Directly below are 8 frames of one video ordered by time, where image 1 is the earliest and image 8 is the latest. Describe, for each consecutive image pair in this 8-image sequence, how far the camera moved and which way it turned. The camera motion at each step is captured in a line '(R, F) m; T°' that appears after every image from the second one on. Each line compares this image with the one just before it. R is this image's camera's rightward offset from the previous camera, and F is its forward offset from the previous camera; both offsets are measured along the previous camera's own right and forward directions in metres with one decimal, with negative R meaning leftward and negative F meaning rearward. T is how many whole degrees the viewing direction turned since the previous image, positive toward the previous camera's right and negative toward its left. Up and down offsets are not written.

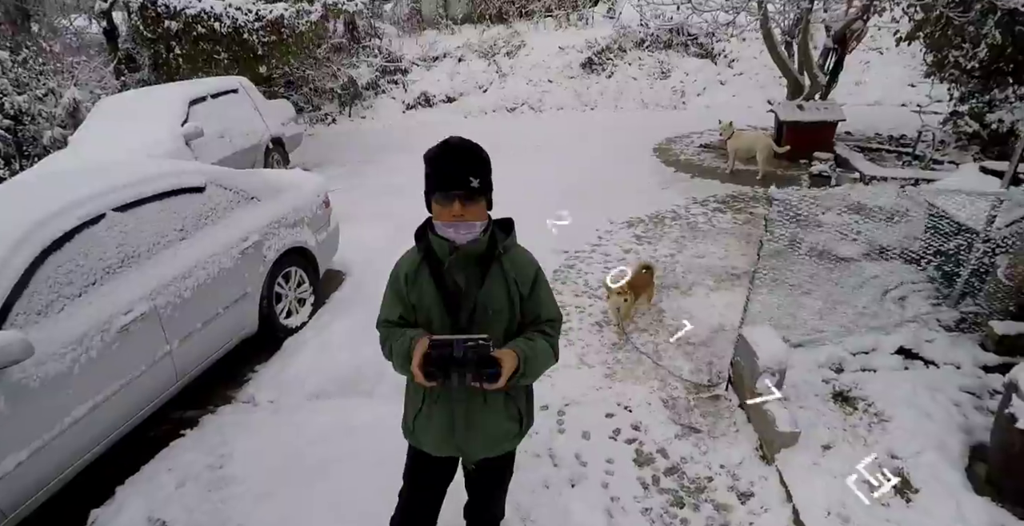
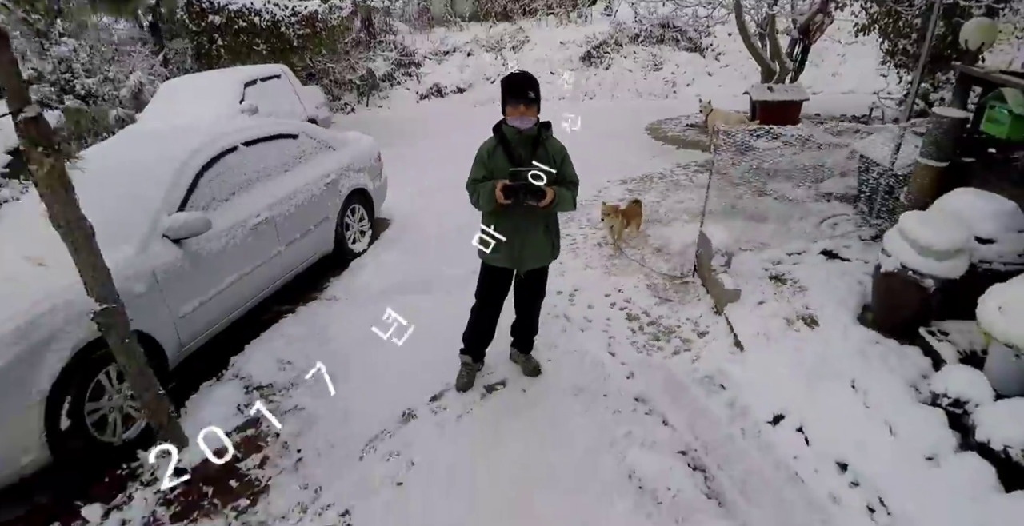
(-0.1, -0.6) m; 0°
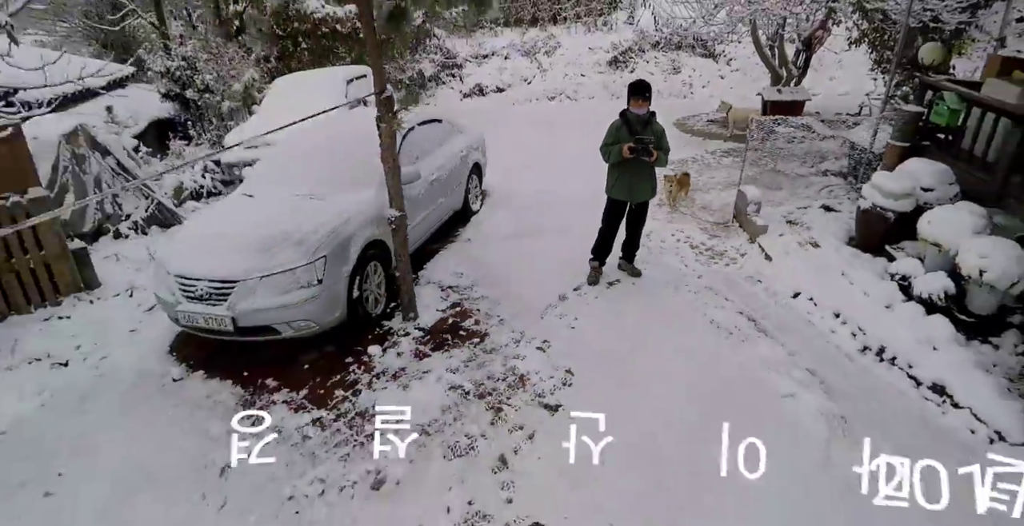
(-0.6, -1.0) m; 0°
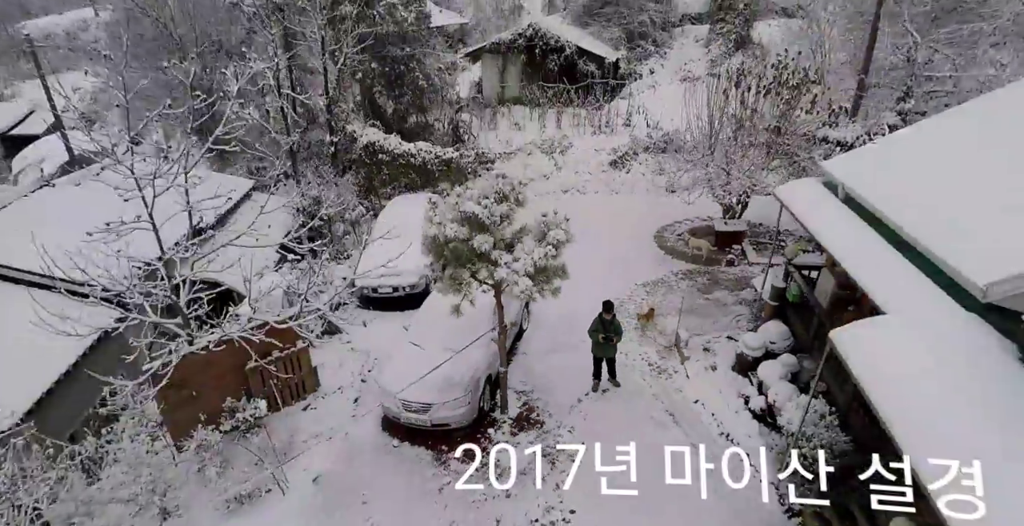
(-0.4, -2.8) m; -1°
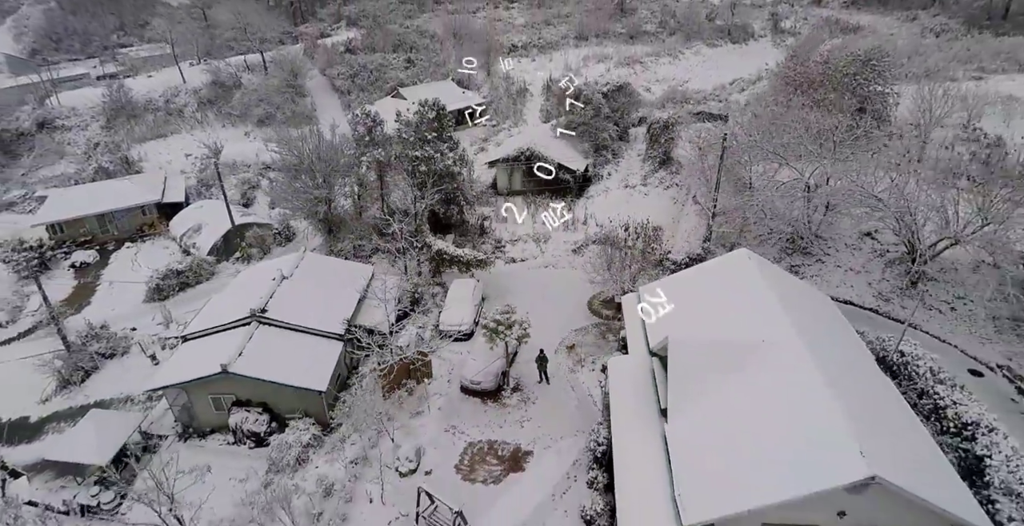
(+0.2, -8.8) m; -1°
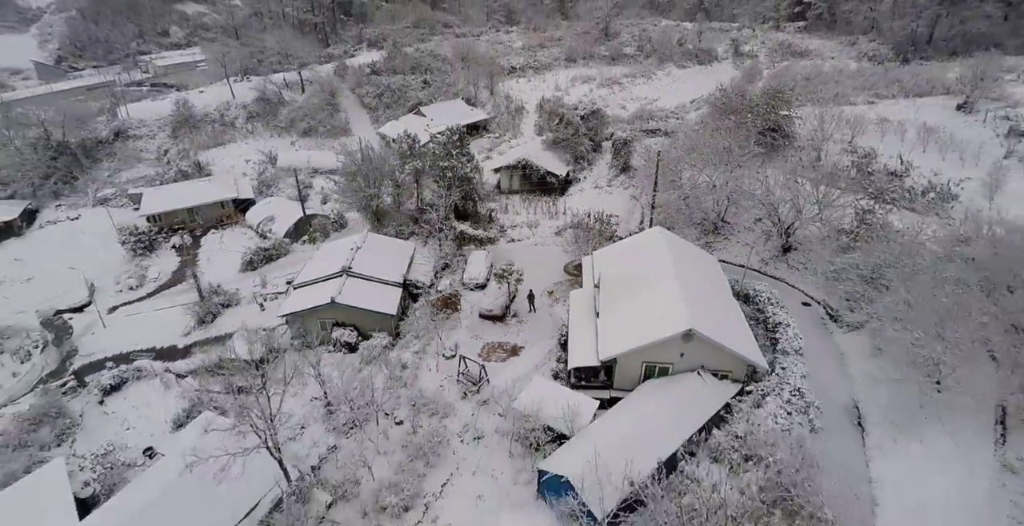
(-0.1, -8.6) m; 0°
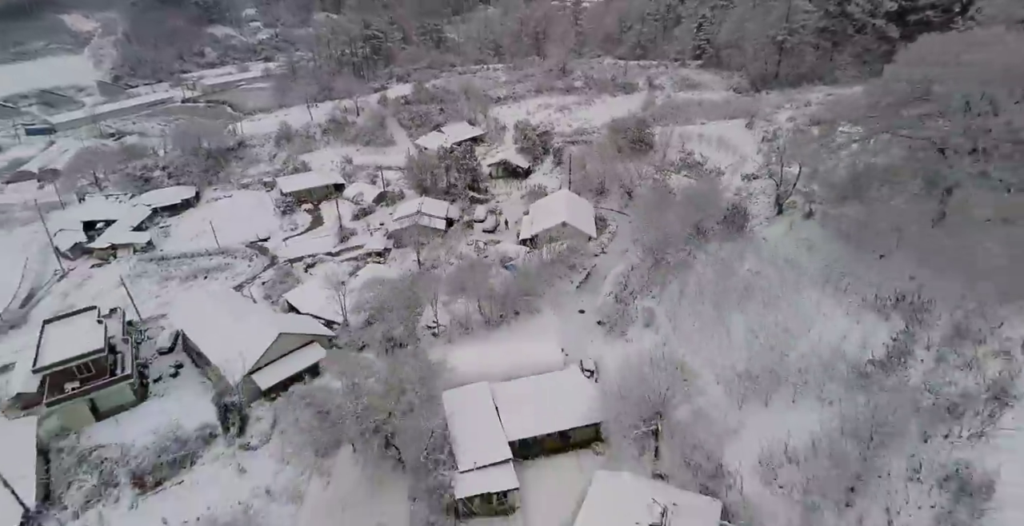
(+0.5, -28.0) m; +1°
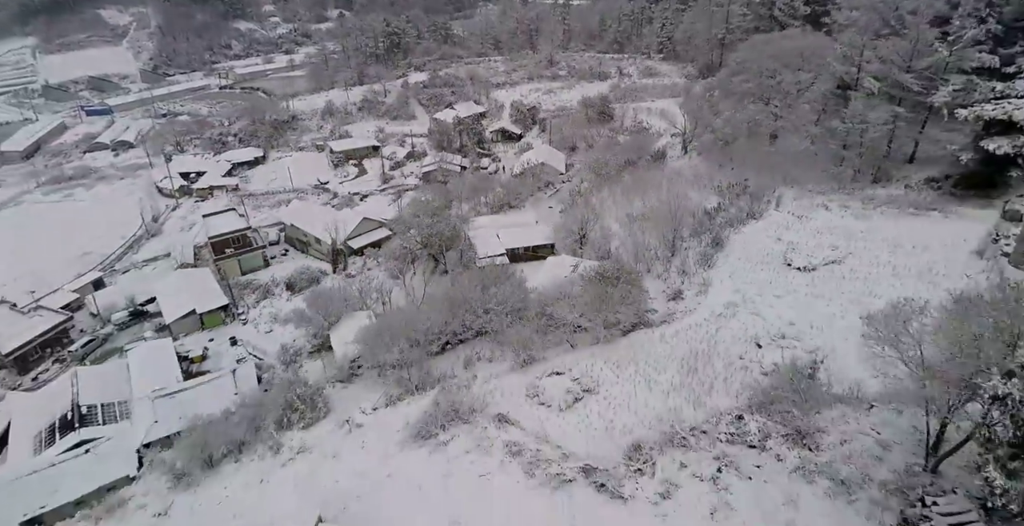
(+0.3, -21.3) m; 0°
